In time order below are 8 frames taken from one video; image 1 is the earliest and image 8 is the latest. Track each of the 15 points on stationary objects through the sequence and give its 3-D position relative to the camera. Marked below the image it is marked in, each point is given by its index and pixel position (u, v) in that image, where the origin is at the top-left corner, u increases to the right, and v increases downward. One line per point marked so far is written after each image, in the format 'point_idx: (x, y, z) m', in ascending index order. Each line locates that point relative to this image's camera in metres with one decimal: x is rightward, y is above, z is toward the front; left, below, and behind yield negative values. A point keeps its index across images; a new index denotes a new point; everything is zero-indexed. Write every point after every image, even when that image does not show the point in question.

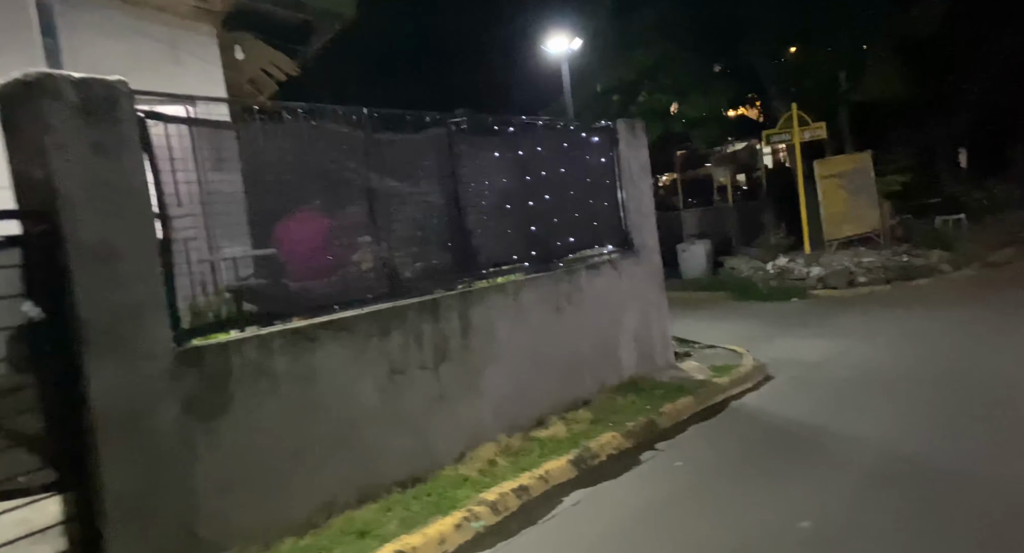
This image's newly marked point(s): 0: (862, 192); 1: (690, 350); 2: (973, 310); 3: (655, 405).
0: (+7.8, +1.9, +16.1) m
1: (+2.4, -1.0, +9.5) m
2: (+6.9, -0.5, +10.8) m
3: (+1.4, -1.2, +7.0) m
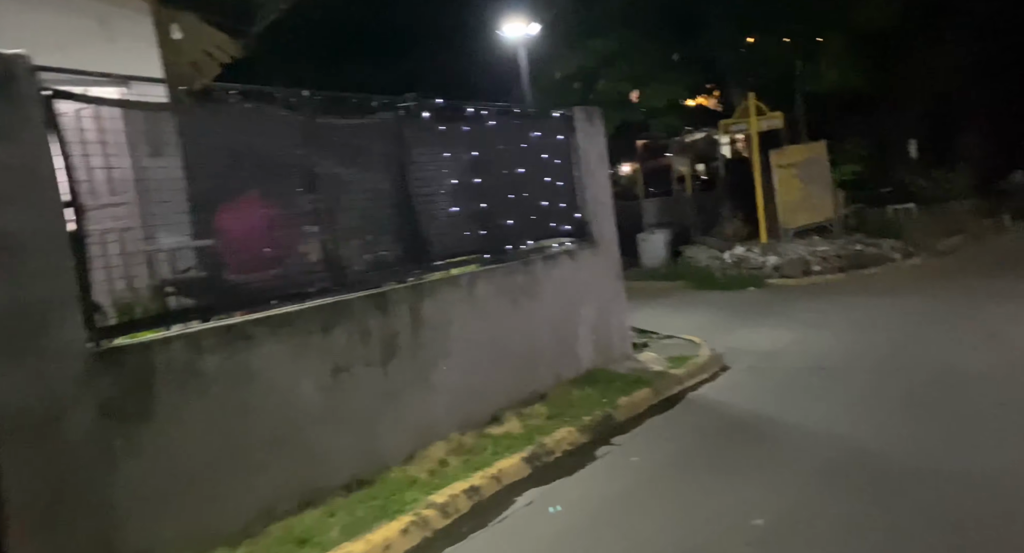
0: (+6.8, +2.1, +16.2) m
1: (+1.8, -0.8, +9.5) m
2: (+6.2, -0.3, +11.0) m
3: (+0.9, -1.2, +6.9) m
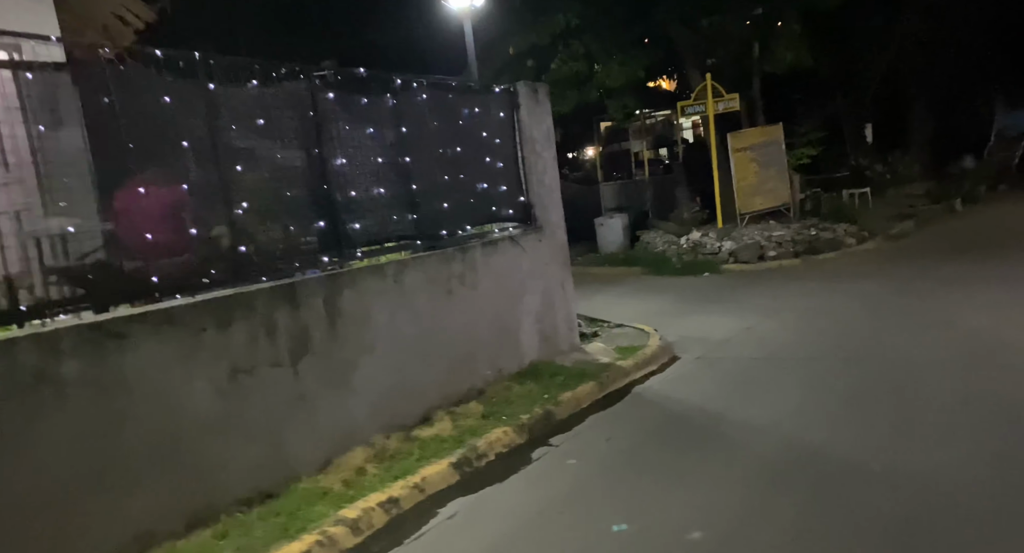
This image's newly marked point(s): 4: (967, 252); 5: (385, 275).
0: (+5.8, +2.5, +16.0) m
1: (+1.1, -0.7, +9.1) m
2: (+5.4, -0.1, +10.8) m
3: (+0.4, -1.0, +6.5) m
4: (+8.0, +0.4, +12.7) m
5: (-1.0, 0.0, +5.6) m
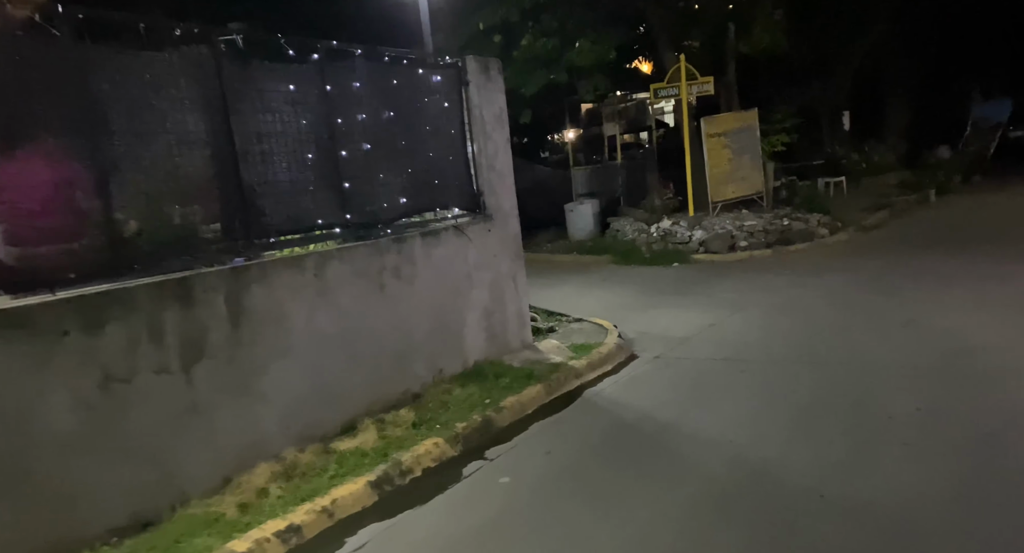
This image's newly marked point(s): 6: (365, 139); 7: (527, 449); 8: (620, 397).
0: (+5.1, +2.7, +15.6) m
1: (+0.5, -0.6, +8.6) m
2: (+4.8, 0.0, +10.4) m
3: (-0.1, -1.0, +5.9) m
4: (+7.3, +0.5, +12.4) m
5: (-1.4, 0.0, +5.0) m
6: (-1.2, +1.1, +5.8) m
7: (+0.1, -1.2, +5.2) m
8: (+0.9, -1.0, +6.2) m
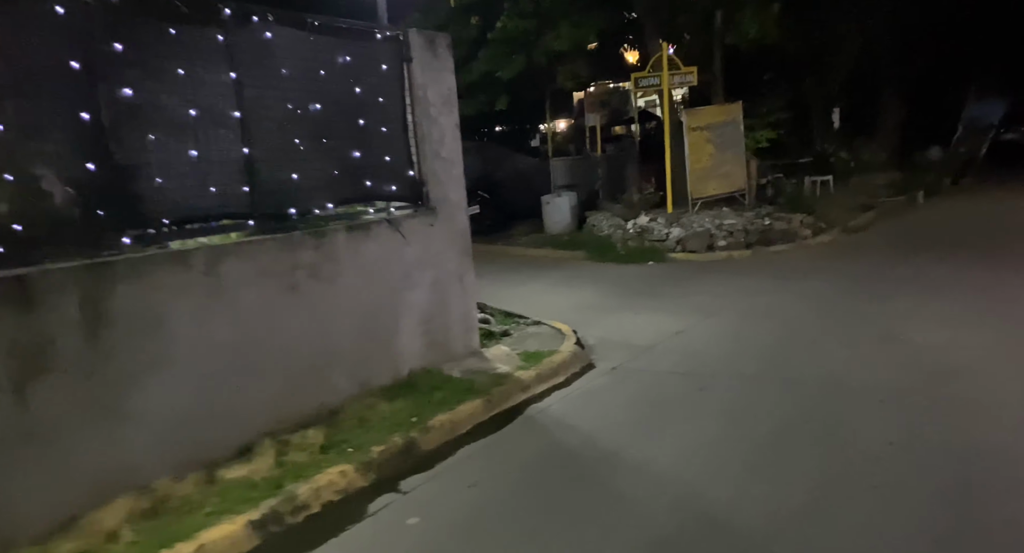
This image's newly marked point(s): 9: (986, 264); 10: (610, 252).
0: (+4.5, +2.7, +14.9) m
1: (0.0, -0.6, +7.9) m
2: (+4.3, -0.1, +9.8) m
3: (-0.6, -1.0, +5.3) m
4: (+6.8, +0.4, +11.8) m
5: (-1.9, +0.1, +4.3) m
6: (-1.6, +1.1, +5.0) m
7: (-0.4, -1.3, +4.5) m
8: (+0.4, -1.1, +5.5) m
9: (+6.8, +0.2, +10.3) m
10: (+1.8, +0.4, +13.2) m
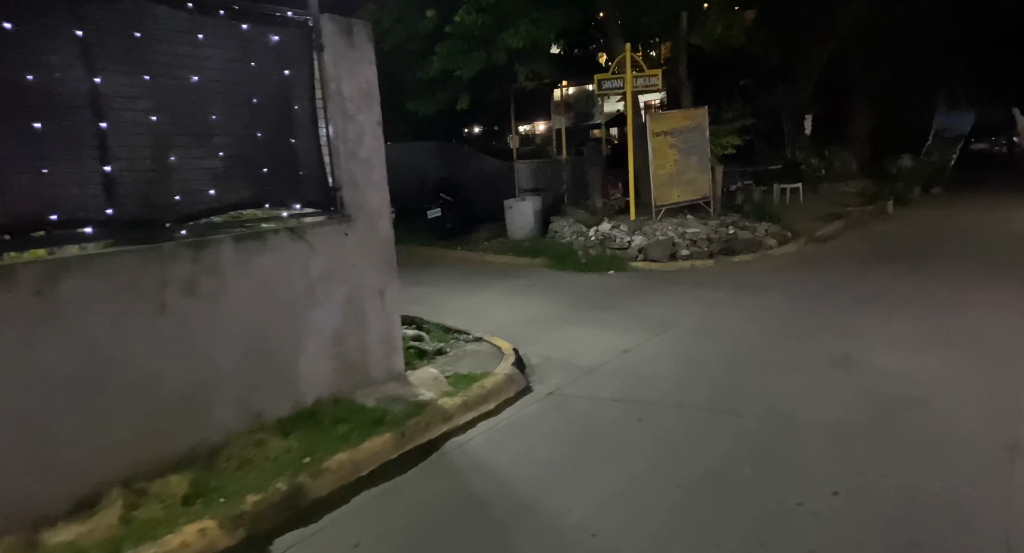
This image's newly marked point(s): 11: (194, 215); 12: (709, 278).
0: (+3.7, +2.5, +14.4) m
1: (-0.7, -0.7, +7.2) m
2: (+3.6, -0.3, +9.3) m
3: (-1.2, -1.1, +4.6) m
4: (+6.0, +0.2, +11.3) m
5: (-2.4, 0.0, +3.5) m
6: (-2.2, +1.0, +4.3) m
7: (-0.9, -1.4, +3.8) m
8: (-0.2, -1.2, +4.9) m
9: (+6.0, 0.0, +9.9) m
10: (+1.0, +0.3, +12.6) m
11: (-2.0, +0.4, +4.6) m
12: (+3.0, 0.0, +11.2) m
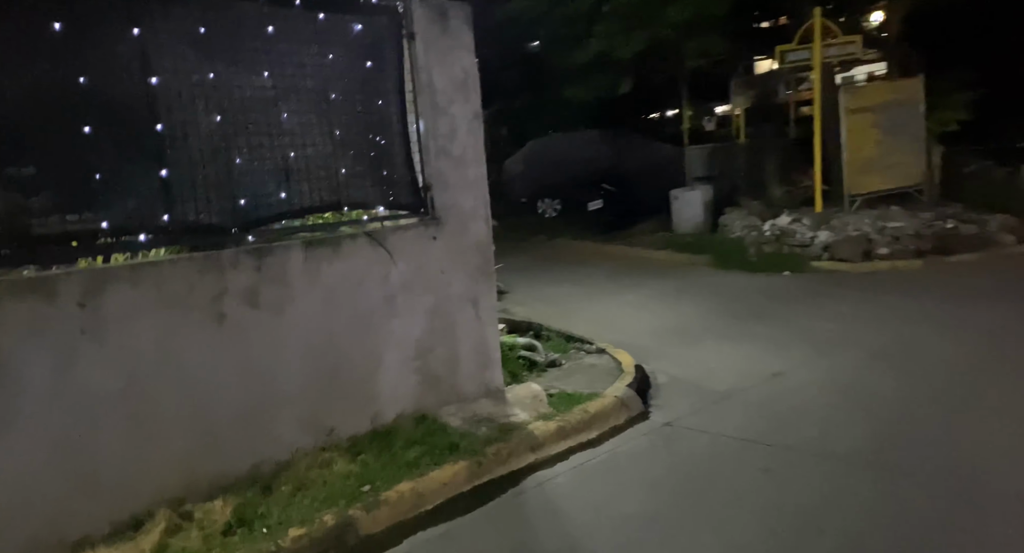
0: (+6.6, +2.5, +12.2) m
1: (+0.5, -0.7, +6.6) m
2: (+5.1, -0.4, +7.4) m
3: (-0.8, -1.2, +4.2) m
4: (+8.0, +0.1, +8.7) m
5: (-2.2, -0.1, +3.5) m
6: (-1.7, +1.0, +4.1) m
7: (-0.7, -1.5, +3.4) m
8: (+0.3, -1.3, +4.2) m
9: (+7.7, -0.2, +7.3) m
10: (+3.5, +0.3, +11.3) m
11: (-1.5, +0.3, +4.3) m
12: (+5.1, -0.1, +9.4) m
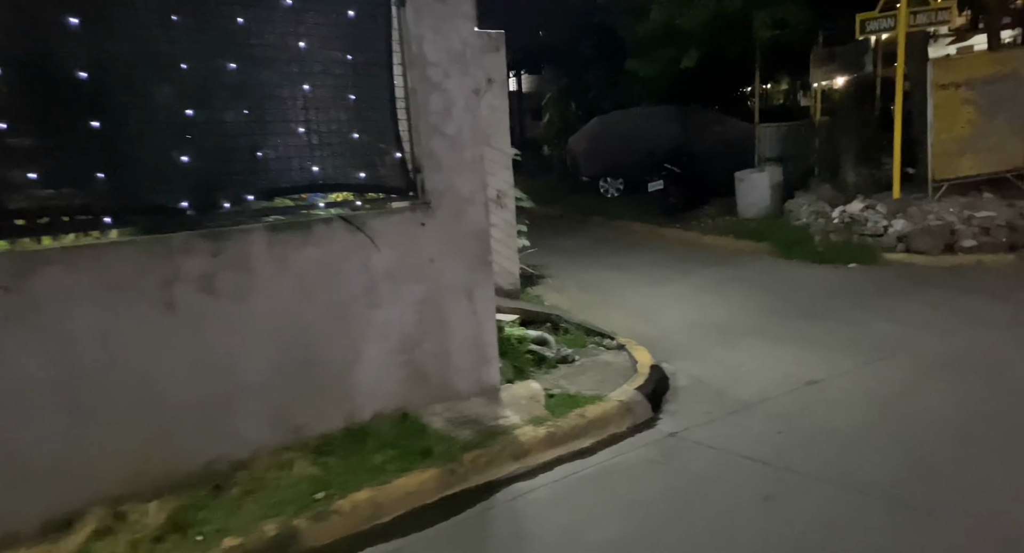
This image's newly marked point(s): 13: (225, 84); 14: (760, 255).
0: (+7.4, +2.5, +10.9) m
1: (+0.6, -0.6, +6.1) m
2: (+5.3, -0.4, +6.4) m
3: (-0.9, -1.1, +3.8) m
4: (+8.3, 0.0, +7.4) m
5: (-2.4, 0.0, +3.3) m
6: (-1.8, +1.0, +3.8) m
7: (-1.0, -1.4, +3.0) m
8: (+0.2, -1.3, +3.7) m
9: (+7.8, -0.3, +6.0) m
10: (+4.2, +0.4, +10.4) m
11: (-1.6, +0.4, +4.0) m
12: (+5.5, 0.0, +8.3) m
13: (-1.6, +1.1, +4.0) m
14: (+3.7, +0.3, +10.7) m
